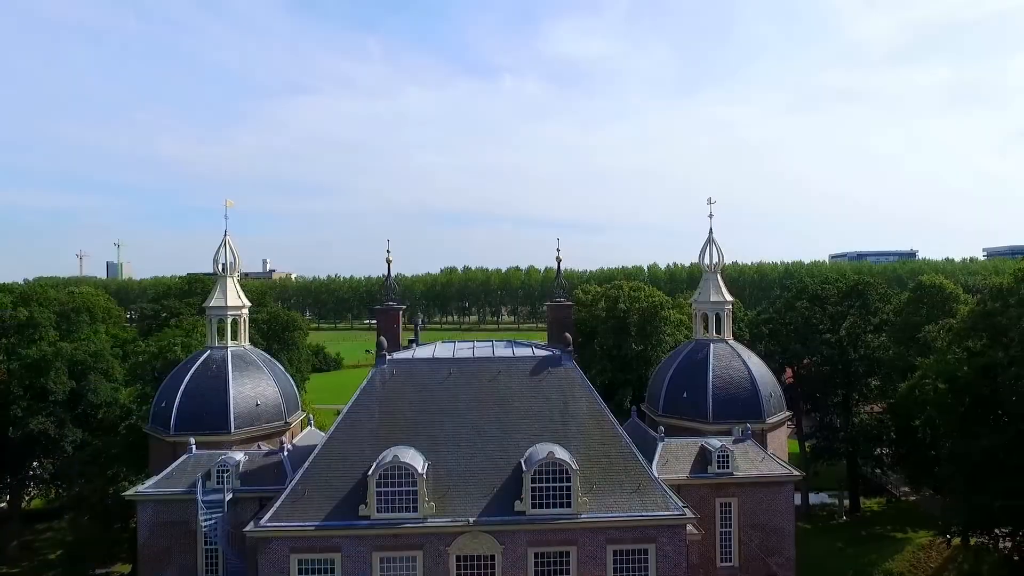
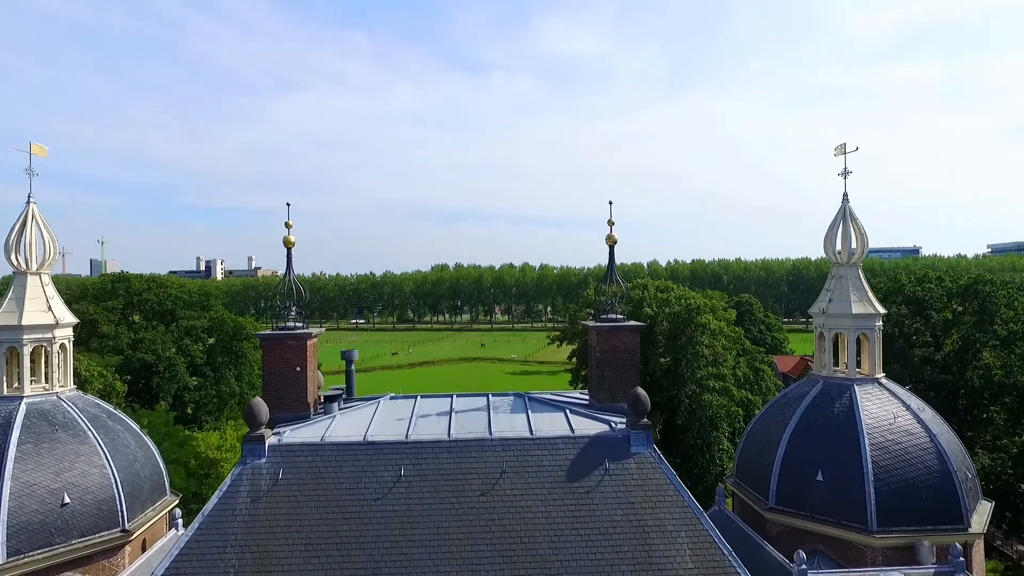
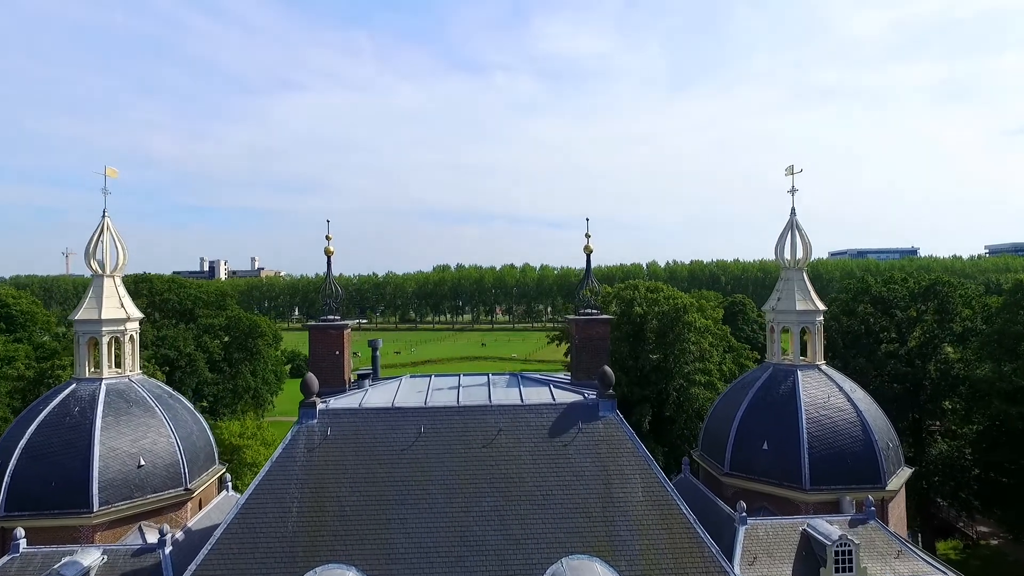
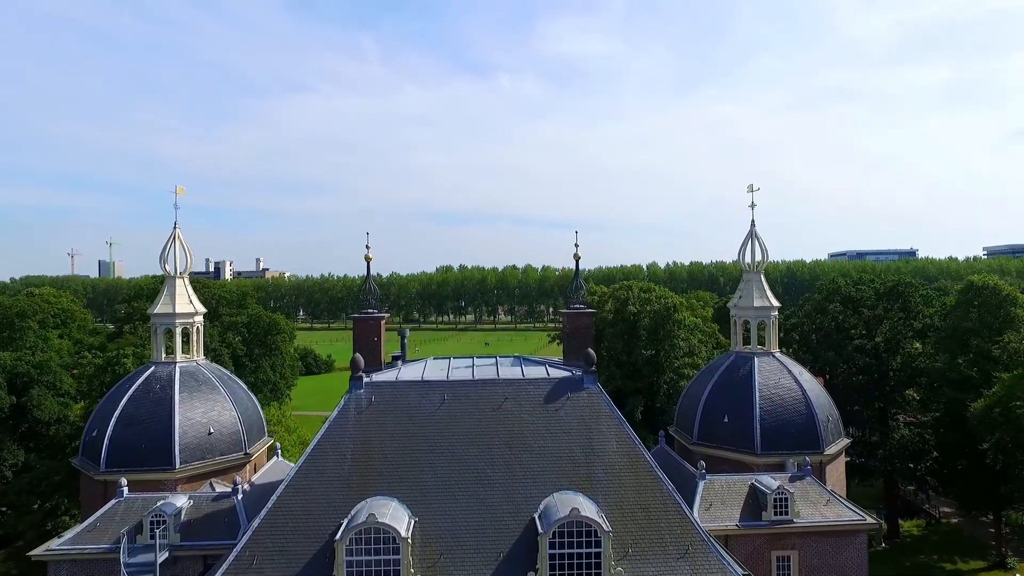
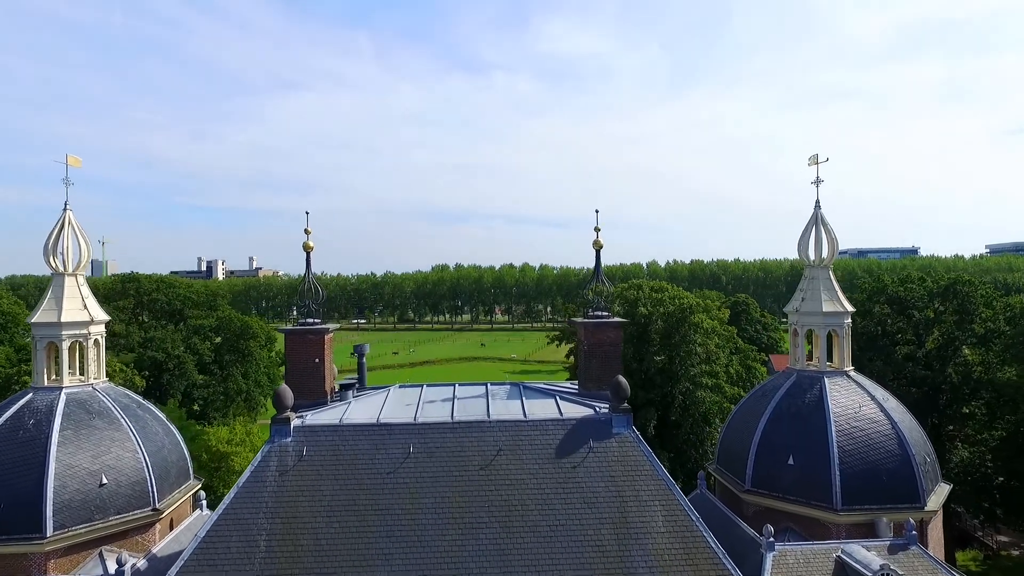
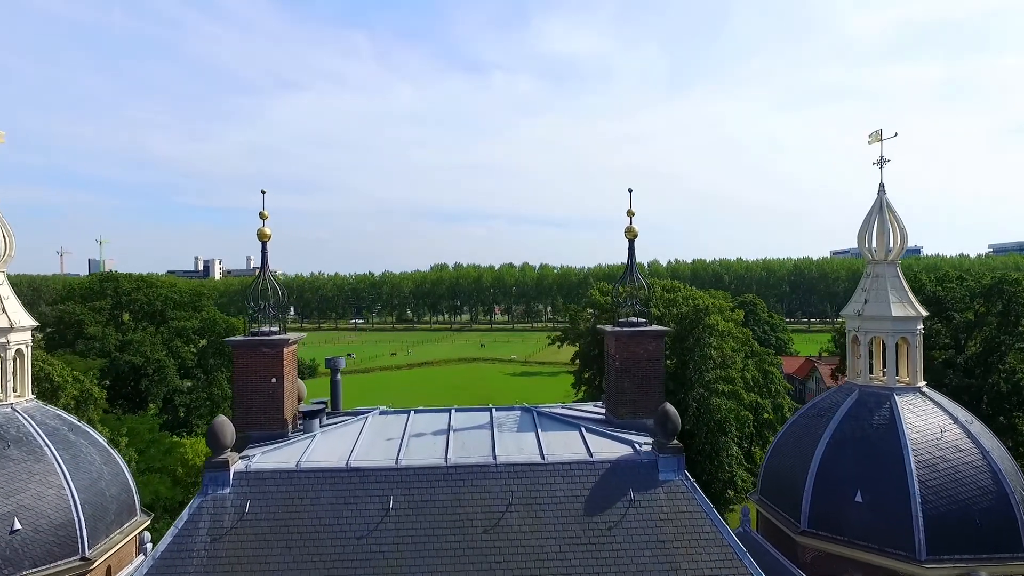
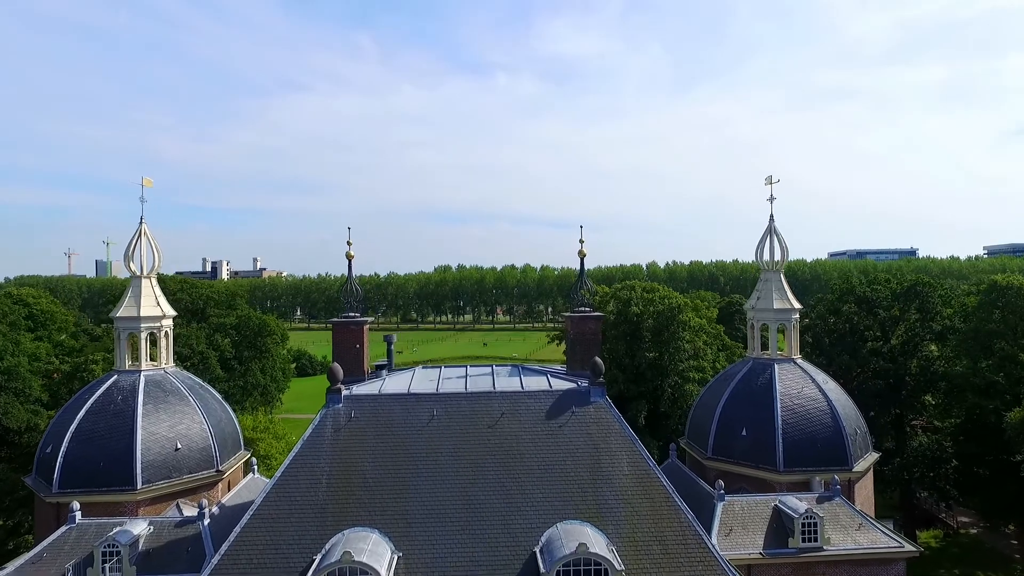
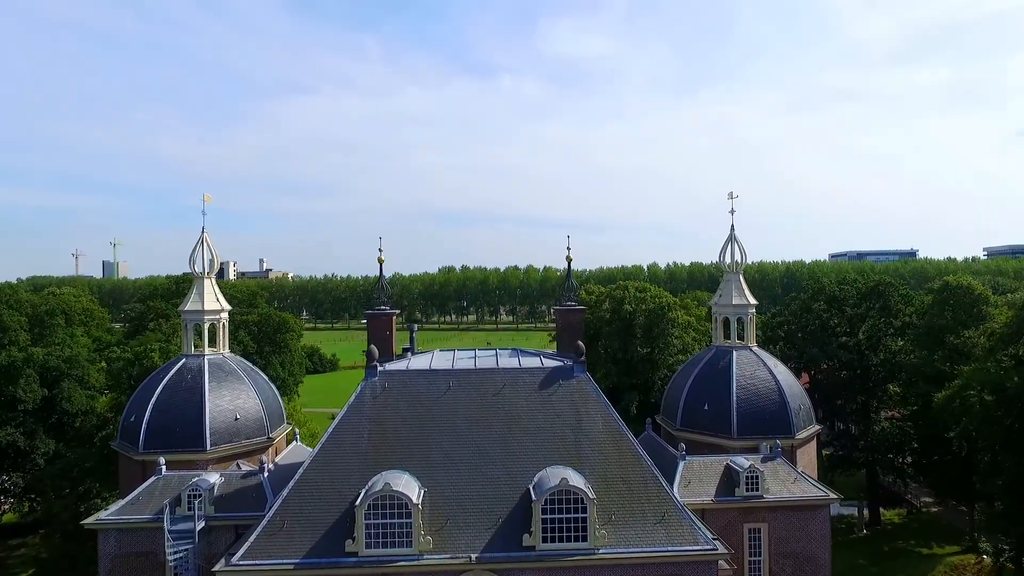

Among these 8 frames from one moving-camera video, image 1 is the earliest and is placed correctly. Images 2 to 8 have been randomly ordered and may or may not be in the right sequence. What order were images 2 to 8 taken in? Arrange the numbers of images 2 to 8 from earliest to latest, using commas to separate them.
8, 4, 7, 3, 5, 2, 6
